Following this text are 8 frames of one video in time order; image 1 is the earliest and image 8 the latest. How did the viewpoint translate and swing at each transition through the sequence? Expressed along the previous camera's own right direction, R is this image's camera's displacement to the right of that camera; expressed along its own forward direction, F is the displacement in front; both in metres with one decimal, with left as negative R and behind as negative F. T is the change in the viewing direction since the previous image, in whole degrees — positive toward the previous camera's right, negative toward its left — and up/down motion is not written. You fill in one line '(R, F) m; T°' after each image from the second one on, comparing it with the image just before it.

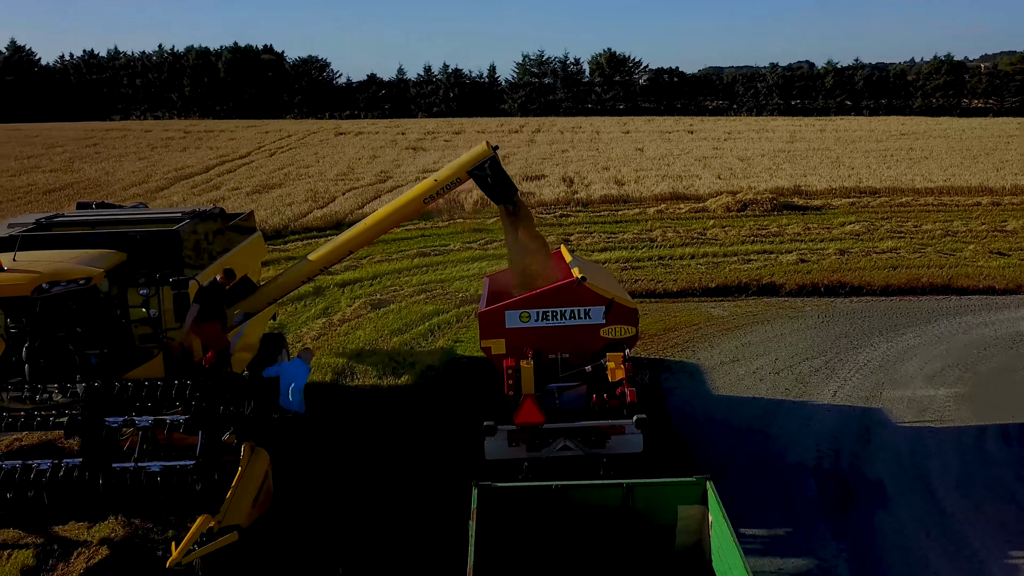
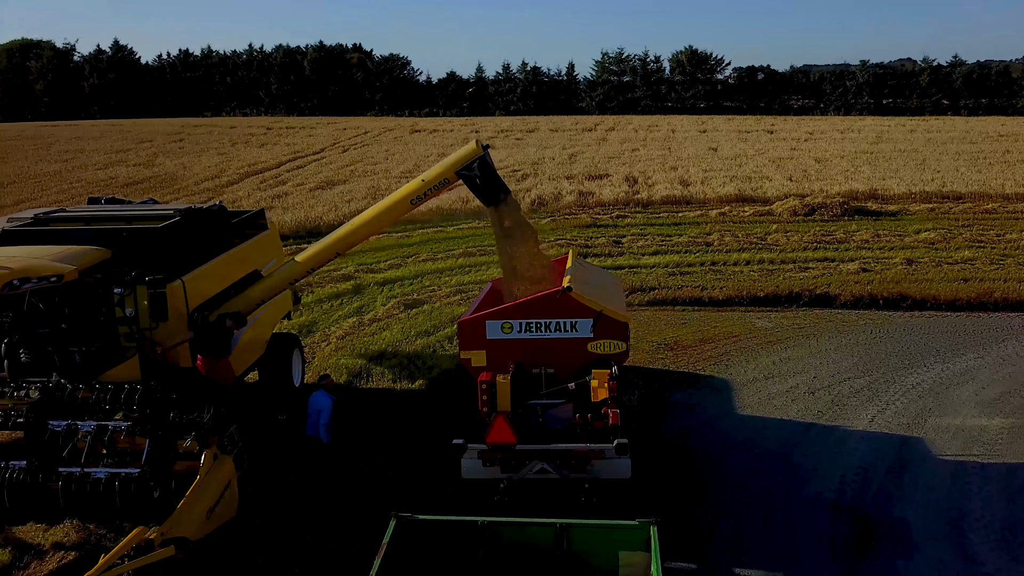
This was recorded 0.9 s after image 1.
(+0.7, +0.4) m; -6°
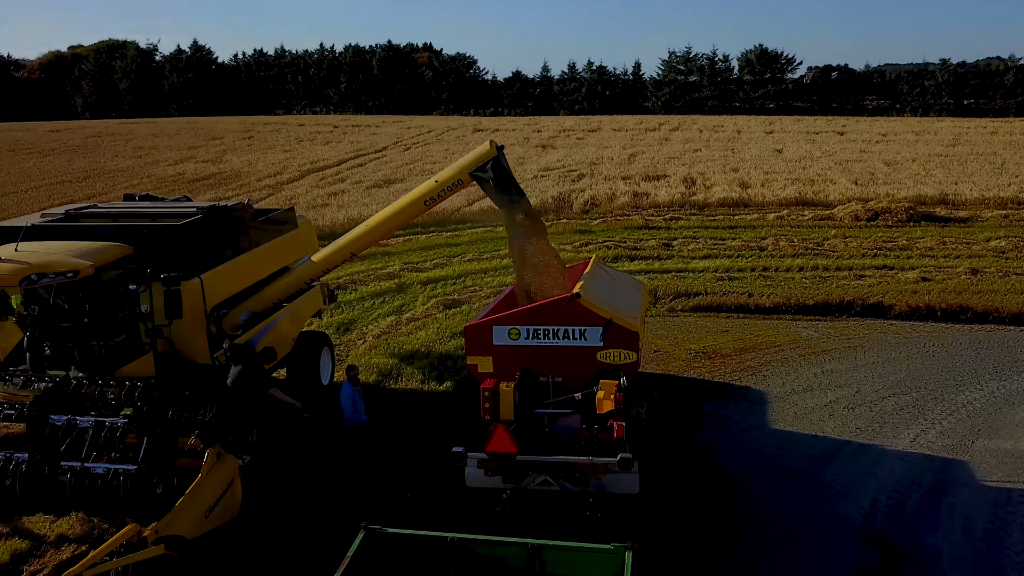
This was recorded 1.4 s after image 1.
(+0.4, +0.2) m; -5°
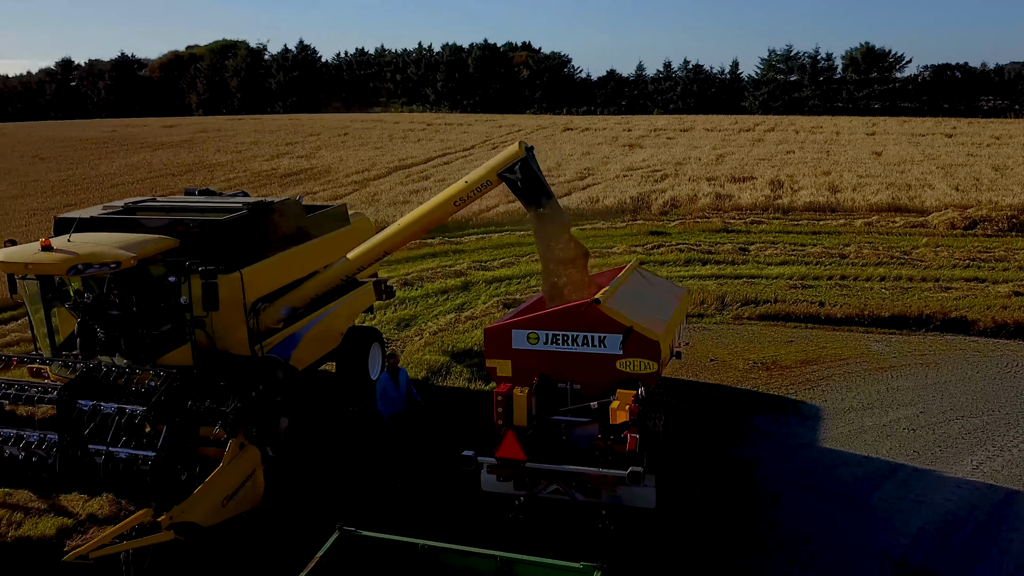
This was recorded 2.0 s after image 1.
(+0.5, +0.1) m; -7°
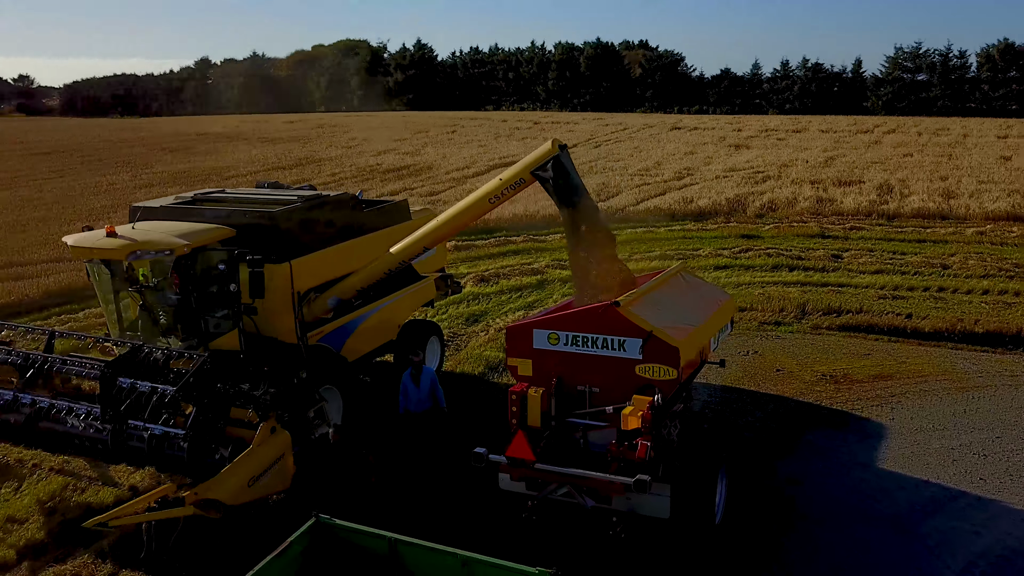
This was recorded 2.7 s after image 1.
(+0.6, +0.1) m; -8°
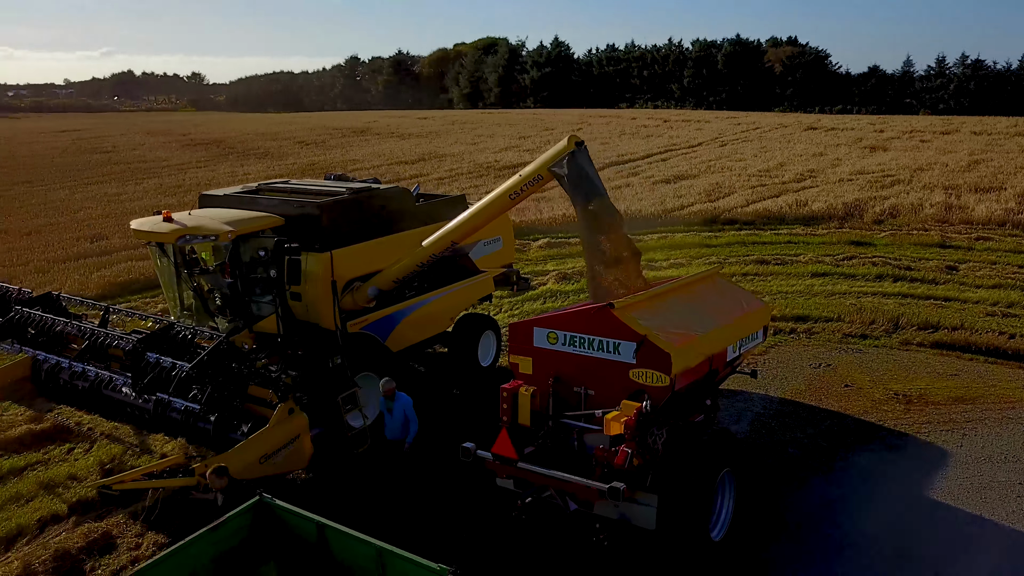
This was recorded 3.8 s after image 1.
(+0.9, +0.1) m; -9°
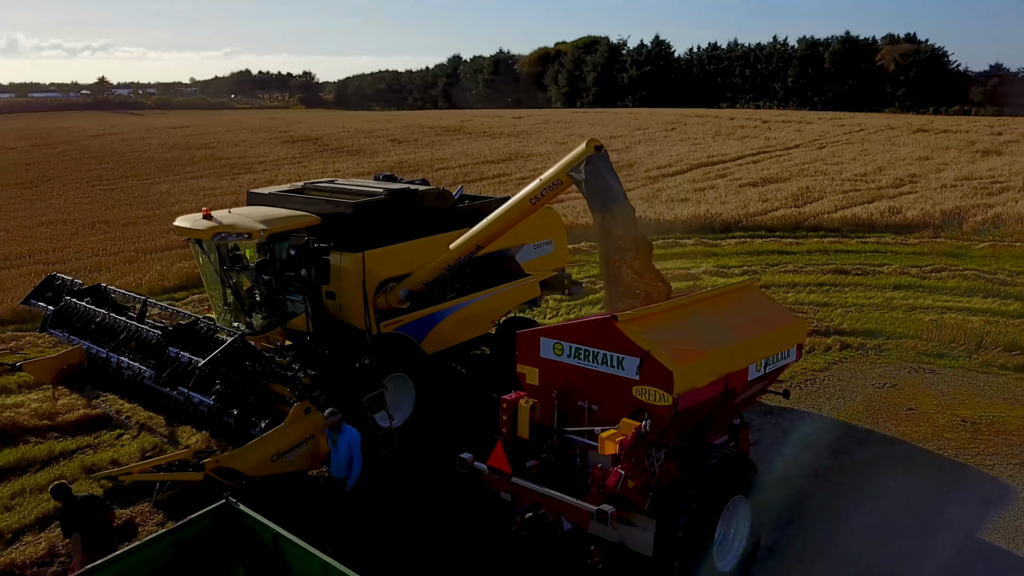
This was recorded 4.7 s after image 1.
(+0.6, +0.2) m; -7°
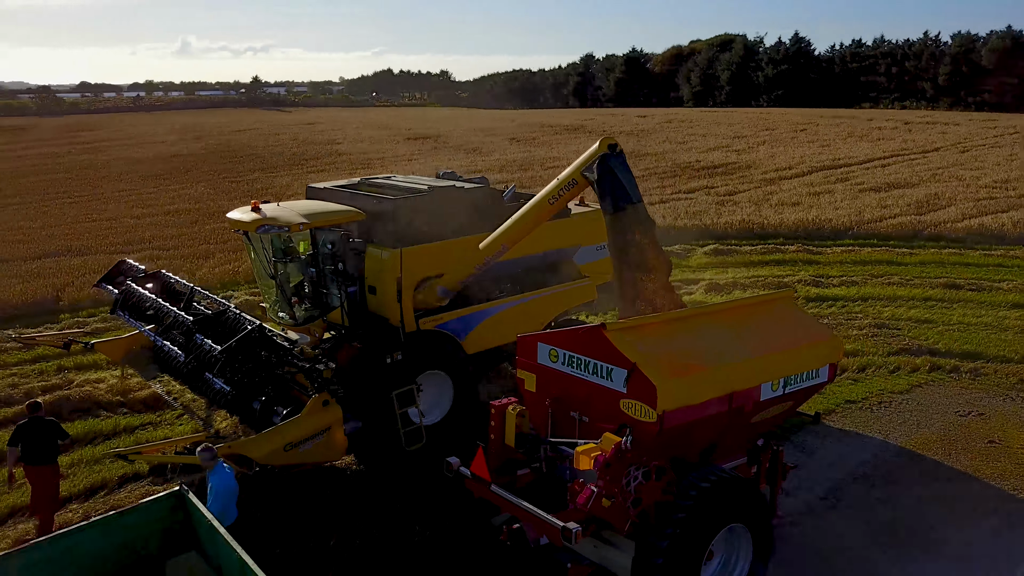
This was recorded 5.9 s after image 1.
(+0.8, +0.2) m; -9°
